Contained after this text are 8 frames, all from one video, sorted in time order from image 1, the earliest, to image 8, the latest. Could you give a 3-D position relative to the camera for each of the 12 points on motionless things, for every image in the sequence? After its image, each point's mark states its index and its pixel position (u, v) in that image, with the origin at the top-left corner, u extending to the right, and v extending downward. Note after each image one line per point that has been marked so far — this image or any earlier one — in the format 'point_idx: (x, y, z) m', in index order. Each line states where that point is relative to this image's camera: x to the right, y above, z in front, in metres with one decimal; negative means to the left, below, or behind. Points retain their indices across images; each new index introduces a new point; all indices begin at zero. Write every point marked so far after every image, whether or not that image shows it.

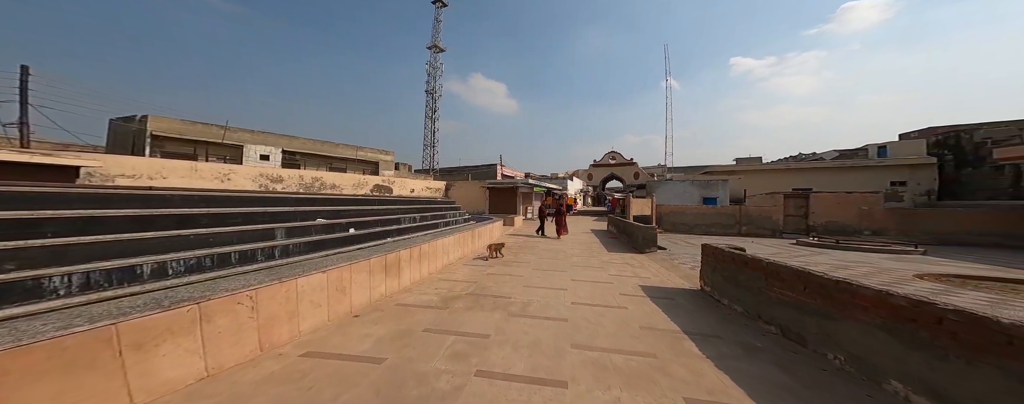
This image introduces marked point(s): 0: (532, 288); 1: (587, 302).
0: (+0.4, -1.7, +5.2) m
1: (+1.3, -1.8, +4.7) m
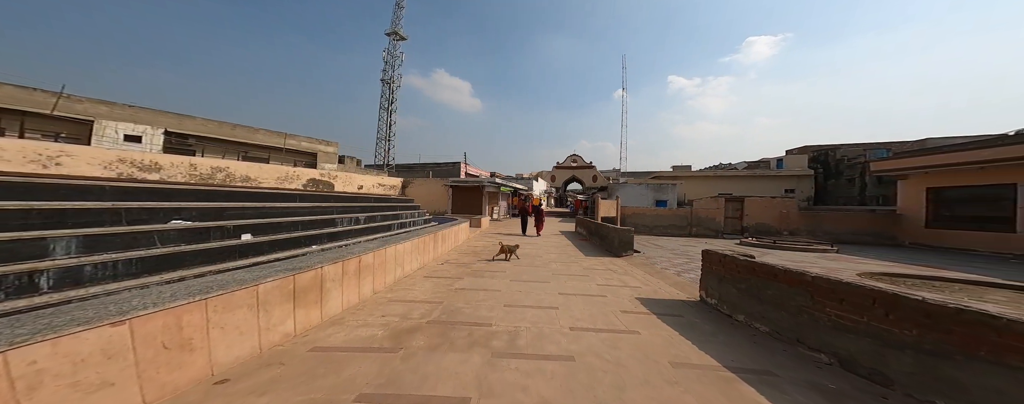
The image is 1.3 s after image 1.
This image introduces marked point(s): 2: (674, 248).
0: (0.0, -1.7, +4.1) m
1: (+1.1, -1.7, +3.6) m
2: (+6.6, -1.9, +10.8) m
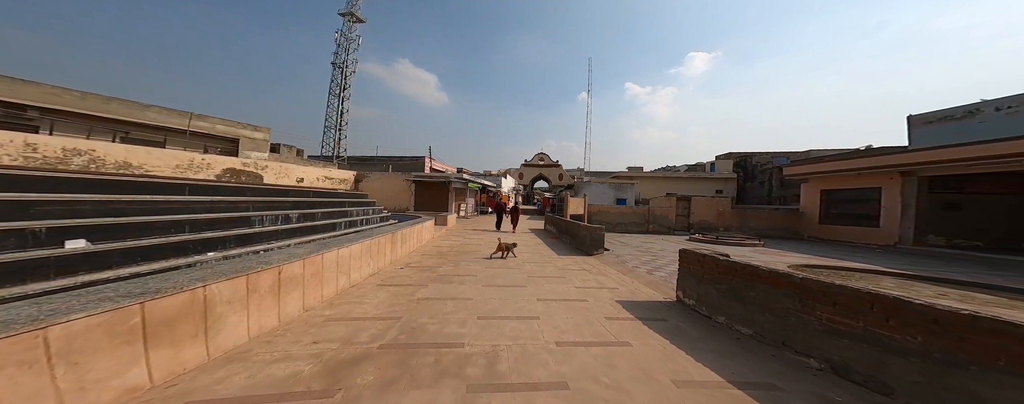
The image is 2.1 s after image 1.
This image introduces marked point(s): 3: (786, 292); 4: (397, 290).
0: (-0.3, -1.6, +3.5) m
1: (+0.8, -1.7, +3.2) m
2: (+5.3, -1.8, +11.0) m
3: (+3.4, -1.1, +3.3) m
4: (-1.9, -1.5, +4.4) m
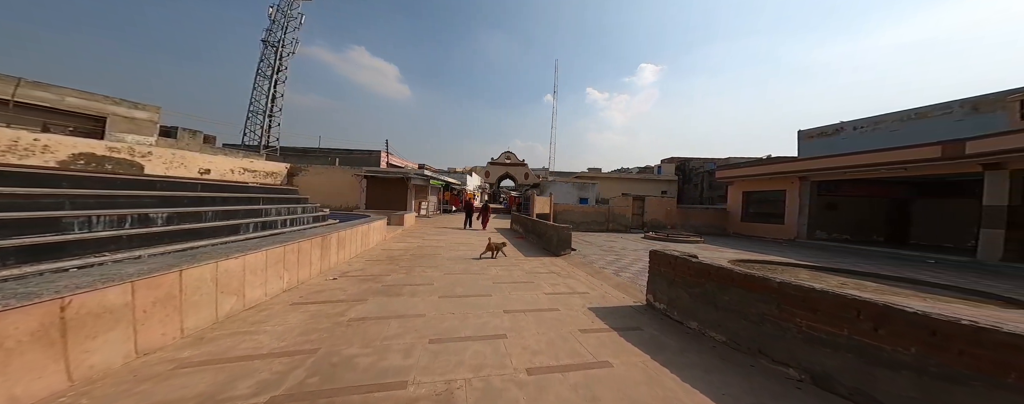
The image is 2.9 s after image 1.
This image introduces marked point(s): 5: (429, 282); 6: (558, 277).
0: (-0.7, -1.6, +2.8) m
1: (+0.4, -1.7, +2.7) m
2: (+3.8, -1.8, +11.1) m
3: (+3.0, -1.1, +3.1) m
4: (-2.4, -1.4, +3.5) m
5: (-1.6, -1.5, +5.1) m
6: (+1.1, -1.7, +6.1) m
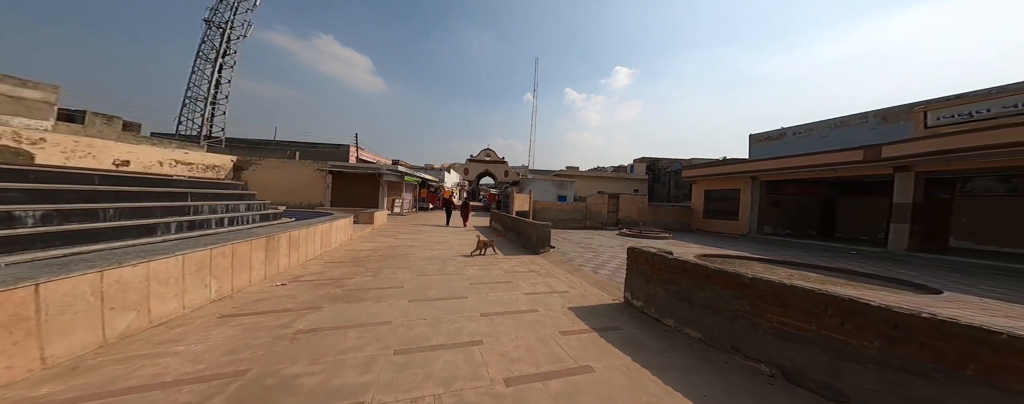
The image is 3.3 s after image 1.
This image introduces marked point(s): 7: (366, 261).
0: (-0.9, -1.5, +2.6) m
1: (+0.2, -1.6, +2.5) m
2: (+2.9, -1.7, +11.1) m
3: (+2.7, -1.1, +3.1) m
4: (-2.7, -1.4, +3.1) m
5: (-2.0, -1.5, +4.7) m
6: (+0.6, -1.7, +6.0) m
7: (-3.4, -1.4, +6.1) m
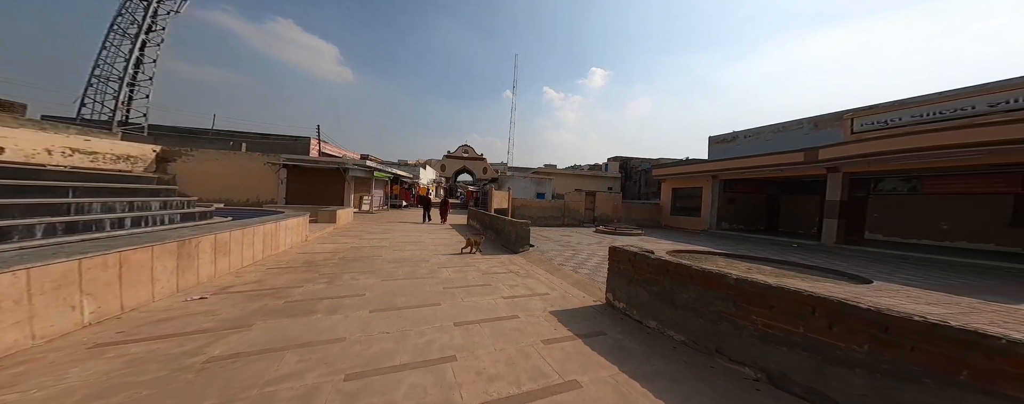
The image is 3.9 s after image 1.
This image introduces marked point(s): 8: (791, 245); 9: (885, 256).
0: (-1.1, -1.5, +2.1) m
1: (0.0, -1.6, +2.2) m
2: (+1.9, -1.6, +11.1) m
3: (+2.4, -1.0, +3.0) m
4: (-2.9, -1.3, +2.5) m
5: (-2.4, -1.4, +4.2) m
6: (0.0, -1.6, +5.7) m
7: (-3.9, -1.3, +5.4) m
8: (+10.9, -1.6, +10.3) m
9: (+12.6, -1.8, +8.8) m
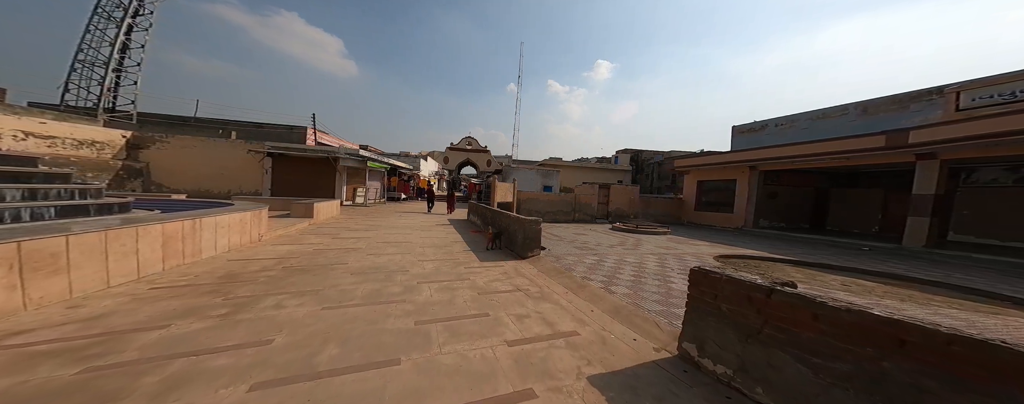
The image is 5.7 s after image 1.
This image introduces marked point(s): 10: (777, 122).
0: (-1.0, -1.4, +0.5) m
1: (+0.1, -1.5, +0.5) m
2: (+2.1, -1.3, +9.3) m
3: (+2.5, -0.9, +1.3) m
4: (-2.8, -1.2, +0.8) m
5: (-2.3, -1.3, +2.6) m
6: (+0.2, -1.5, +4.0) m
7: (-3.8, -1.1, +3.8) m
8: (+11.1, -1.5, +8.5) m
9: (+12.8, -1.7, +6.9) m
10: (+19.4, +5.8, +19.3) m
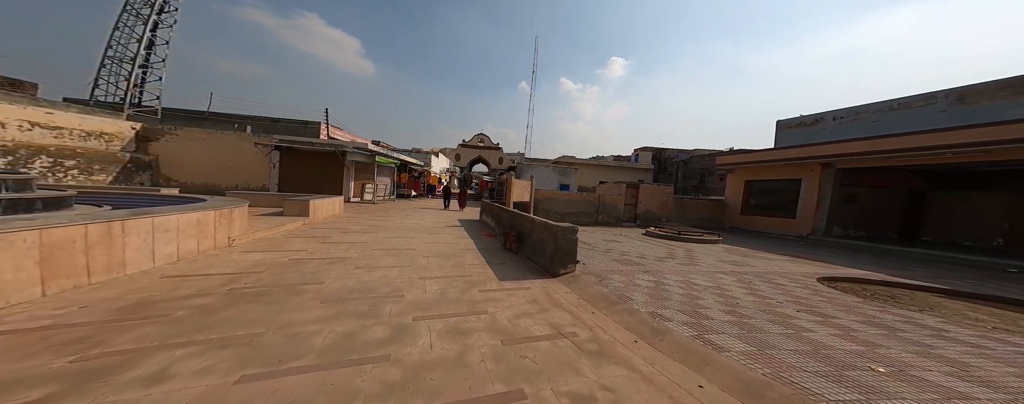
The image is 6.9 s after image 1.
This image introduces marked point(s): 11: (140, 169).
0: (-0.8, -1.4, -1.0) m
1: (+0.3, -1.5, -1.0) m
2: (+2.8, -1.3, +7.7) m
3: (+2.8, -1.0, -0.3) m
4: (-2.6, -1.2, -0.5) m
5: (-2.0, -1.3, +1.2) m
6: (+0.6, -1.5, +2.5) m
7: (-3.4, -1.1, +2.5) m
8: (+11.8, -1.6, +6.4) m
9: (+13.3, -1.9, +4.8) m
10: (+20.7, +5.6, +16.8) m
11: (-19.8, +1.8, +14.1) m
